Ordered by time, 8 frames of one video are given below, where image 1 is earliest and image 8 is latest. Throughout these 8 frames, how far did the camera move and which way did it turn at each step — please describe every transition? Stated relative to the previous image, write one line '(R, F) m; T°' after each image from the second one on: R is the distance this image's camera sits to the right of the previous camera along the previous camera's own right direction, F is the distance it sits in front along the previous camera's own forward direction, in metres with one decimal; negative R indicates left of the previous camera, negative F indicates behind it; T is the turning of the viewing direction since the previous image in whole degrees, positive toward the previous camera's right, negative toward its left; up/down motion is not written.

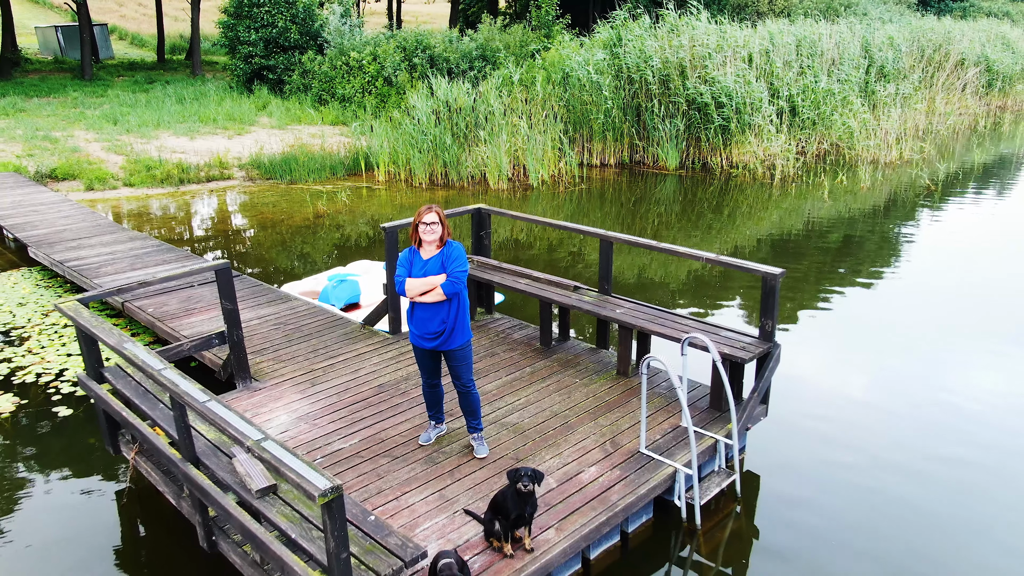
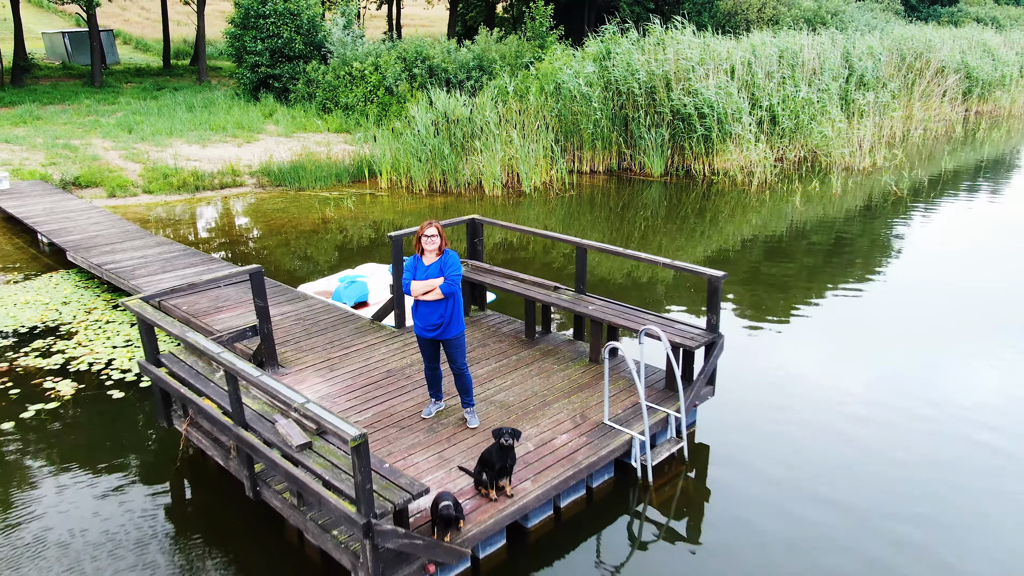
(+0.1, -0.8) m; 0°
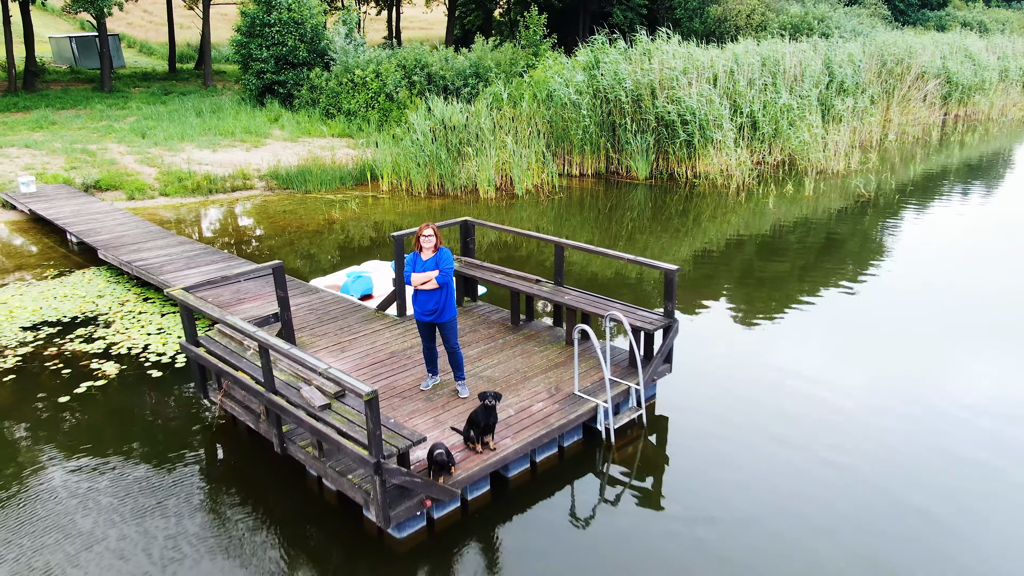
(+0.1, -0.8) m; 0°
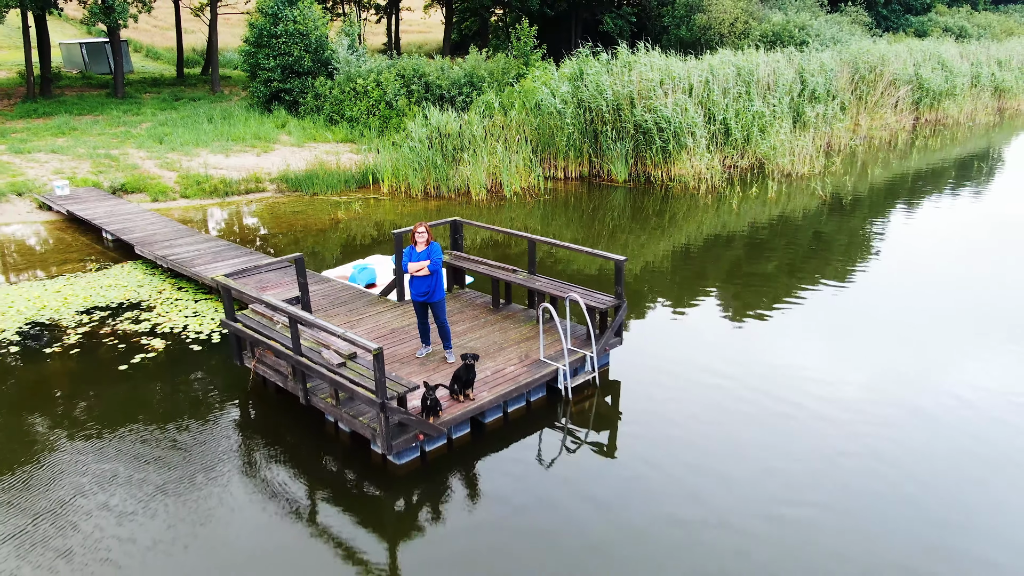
(+0.2, -1.3) m; 0°
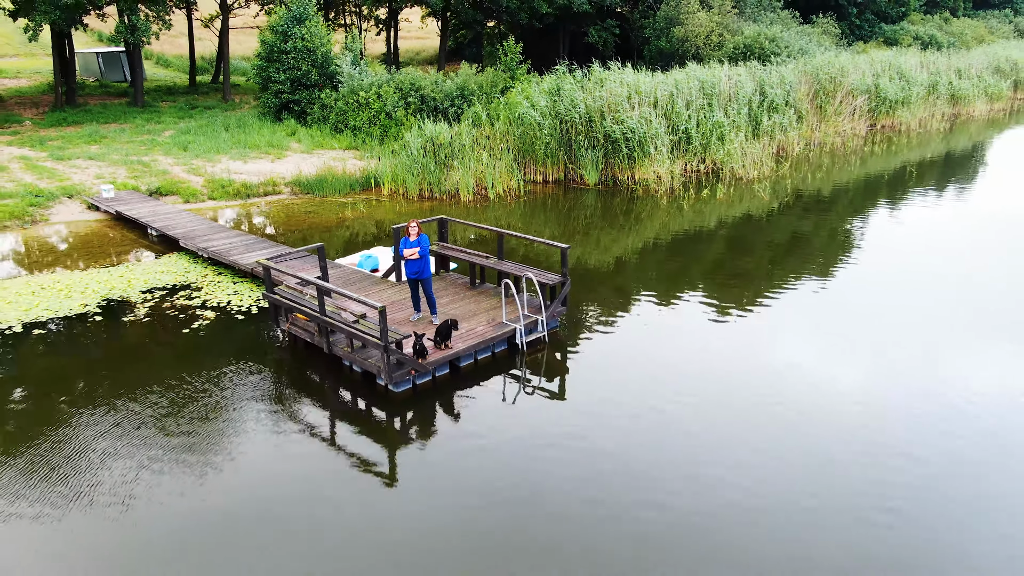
(+0.4, -2.2) m; 0°
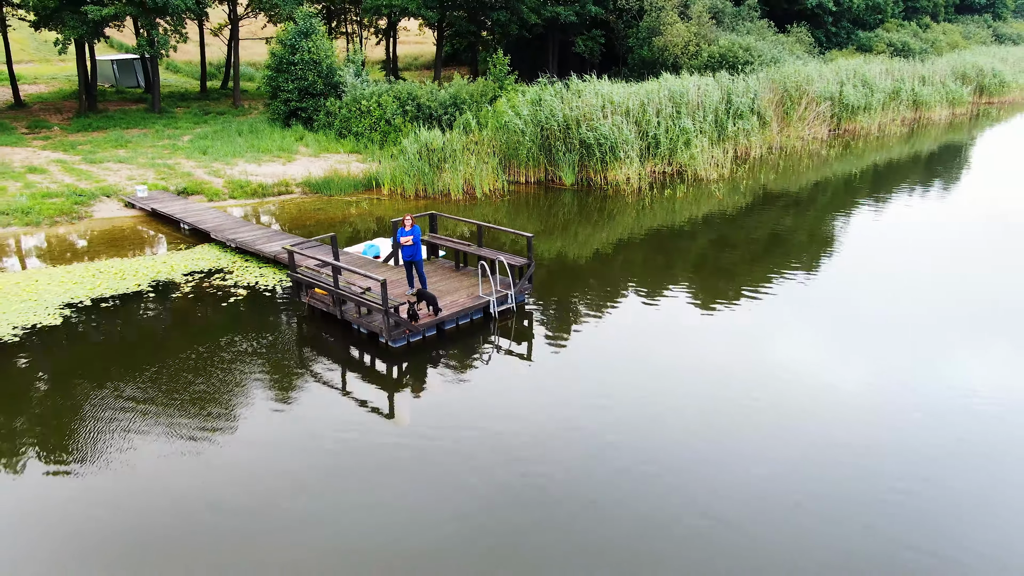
(+0.4, -2.2) m; 0°
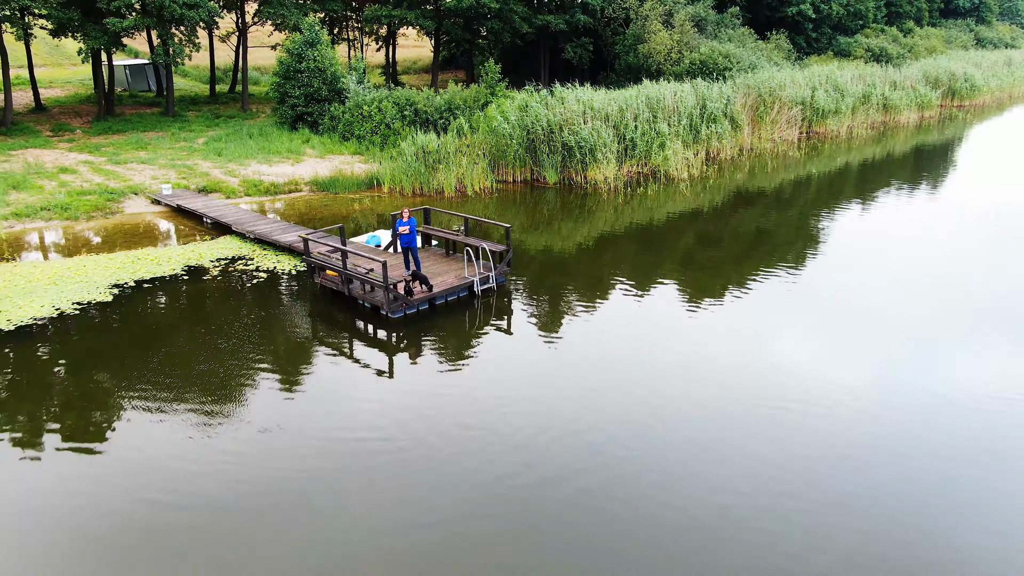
(+0.4, -2.0) m; 0°
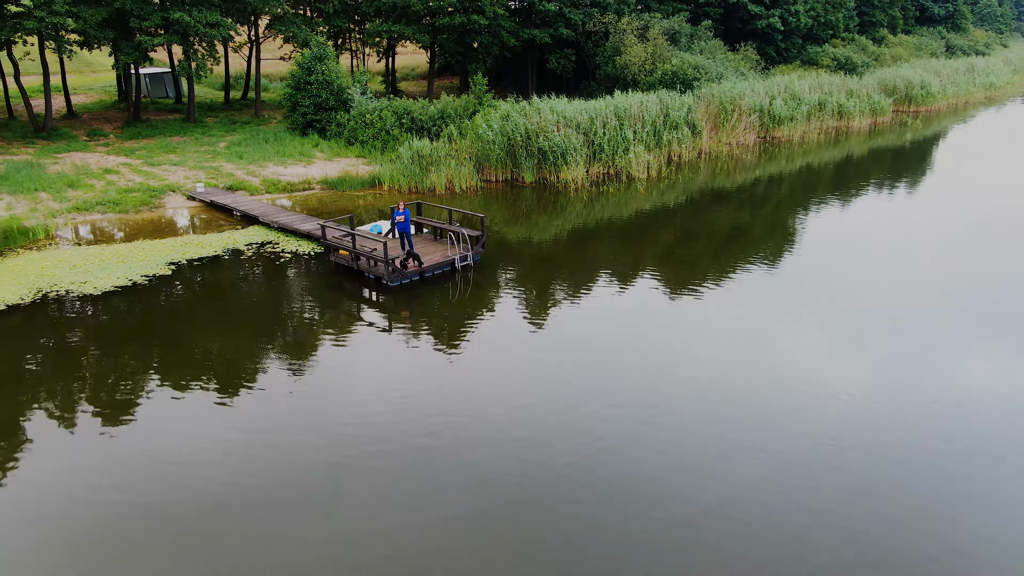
(+0.7, -3.6) m; 0°
